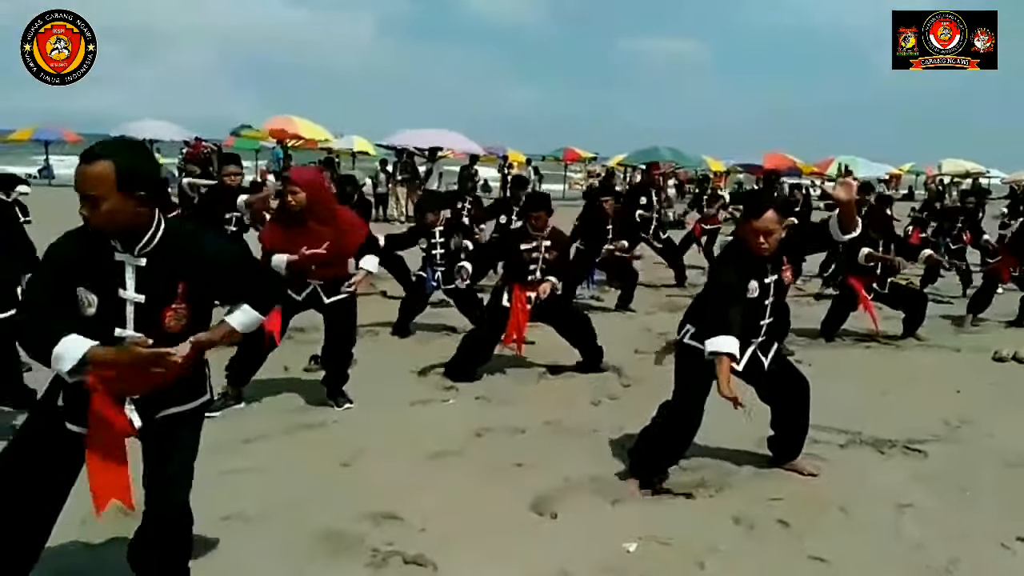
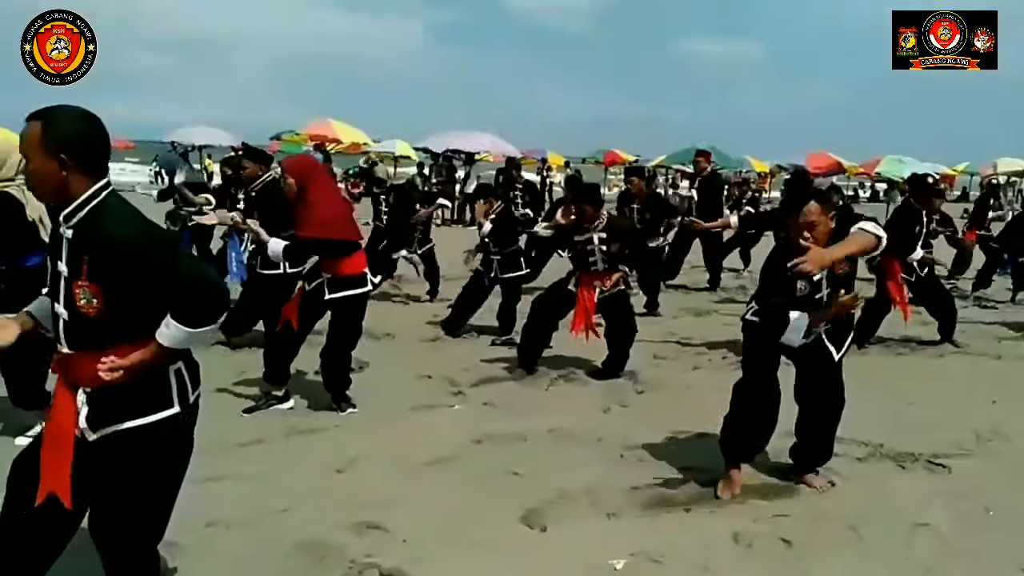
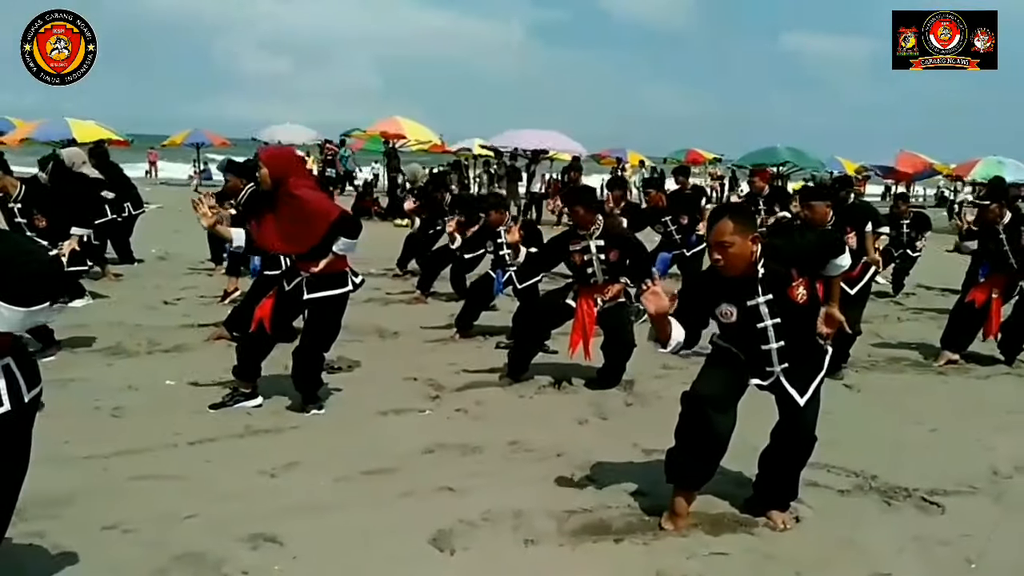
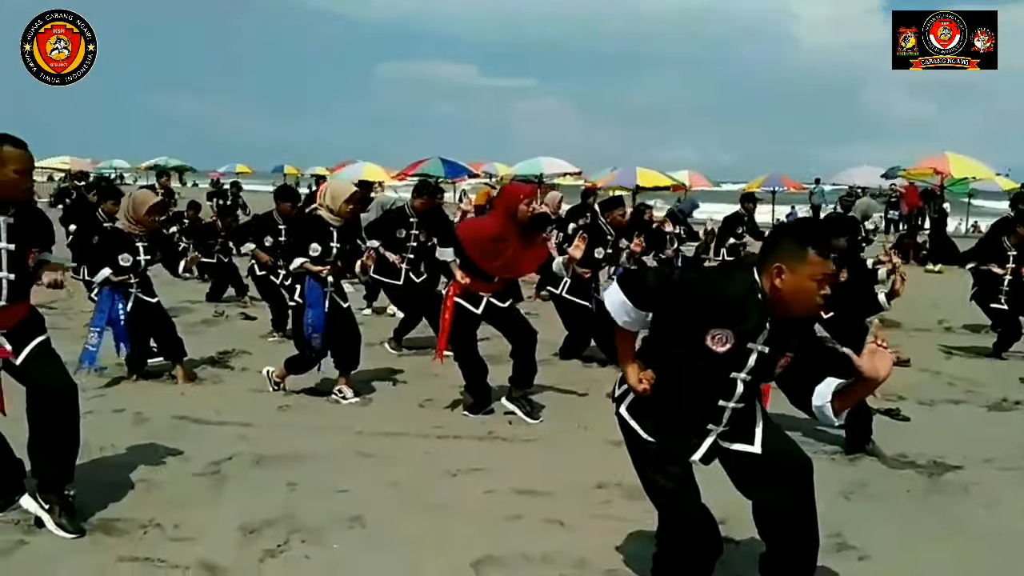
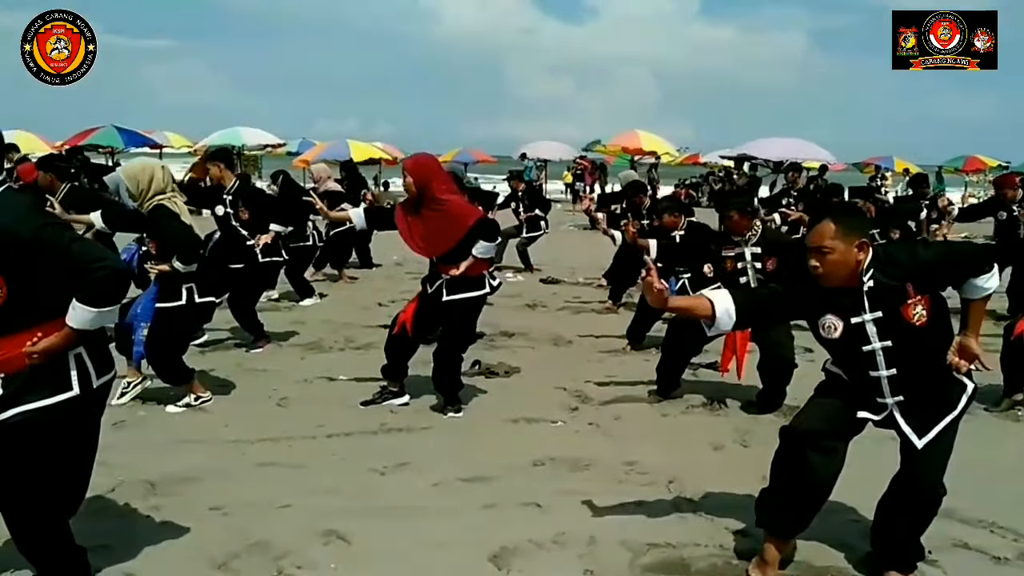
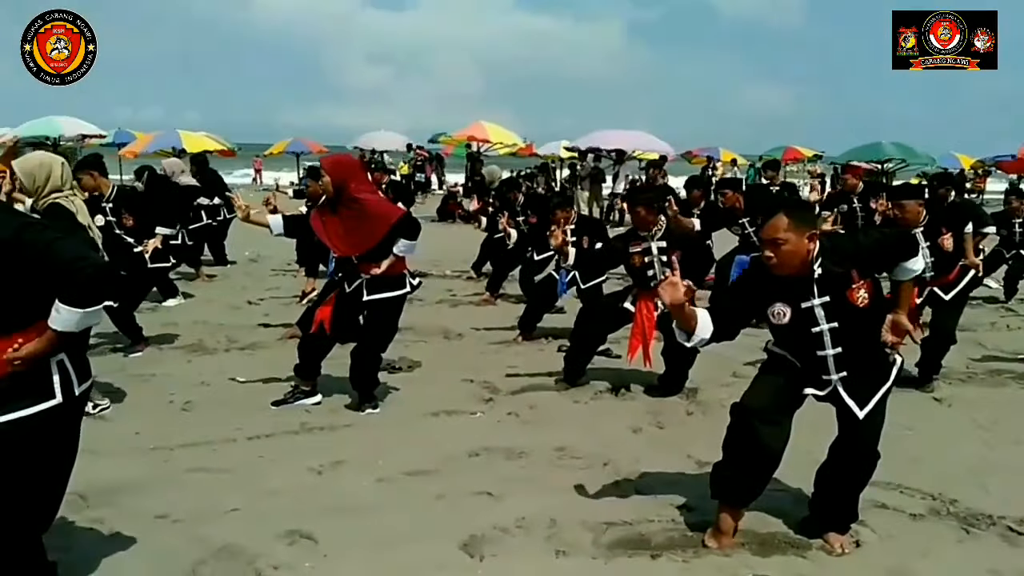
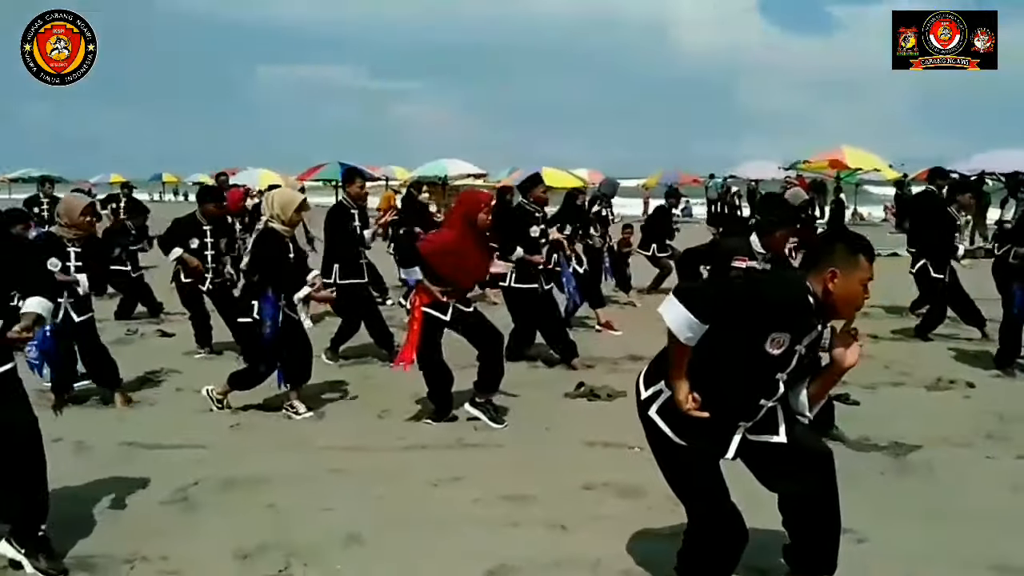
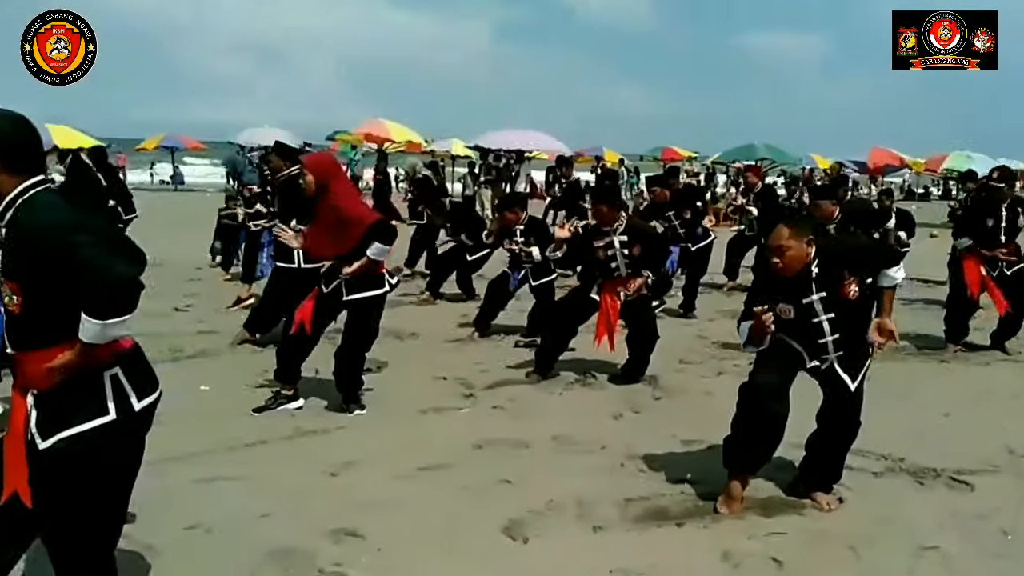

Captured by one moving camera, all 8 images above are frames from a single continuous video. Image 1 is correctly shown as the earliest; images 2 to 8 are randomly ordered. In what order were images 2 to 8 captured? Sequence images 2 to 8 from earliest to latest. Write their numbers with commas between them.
2, 8, 3, 6, 5, 7, 4
